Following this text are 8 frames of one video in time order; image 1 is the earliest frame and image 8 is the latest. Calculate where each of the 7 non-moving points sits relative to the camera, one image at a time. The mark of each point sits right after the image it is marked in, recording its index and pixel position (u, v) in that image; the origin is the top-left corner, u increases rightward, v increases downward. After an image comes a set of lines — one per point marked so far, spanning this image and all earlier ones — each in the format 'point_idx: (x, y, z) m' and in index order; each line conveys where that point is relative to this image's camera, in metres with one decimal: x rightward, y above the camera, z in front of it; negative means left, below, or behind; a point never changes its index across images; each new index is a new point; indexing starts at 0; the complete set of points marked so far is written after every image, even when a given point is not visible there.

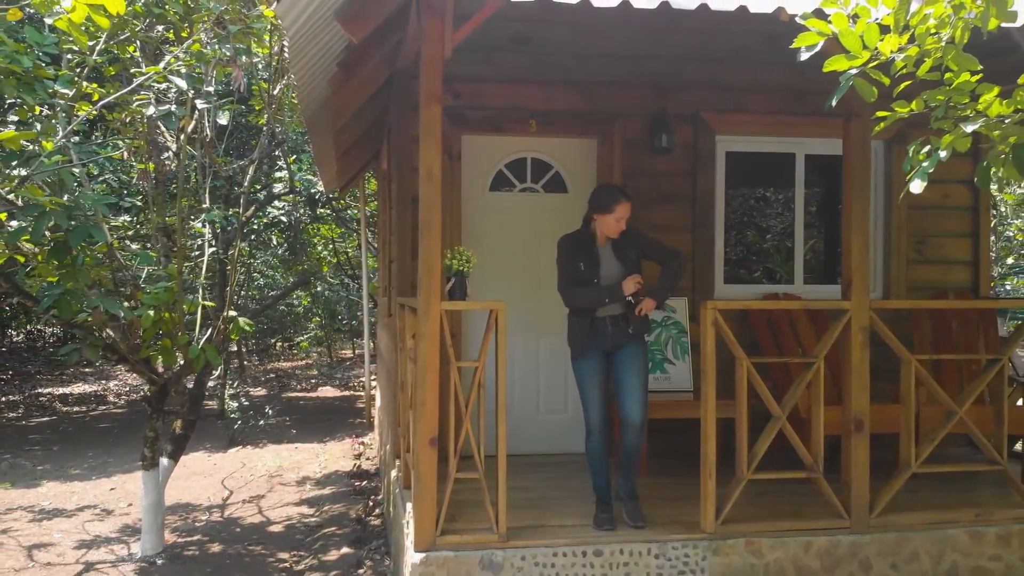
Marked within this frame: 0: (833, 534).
0: (+2.0, -1.5, +4.3) m
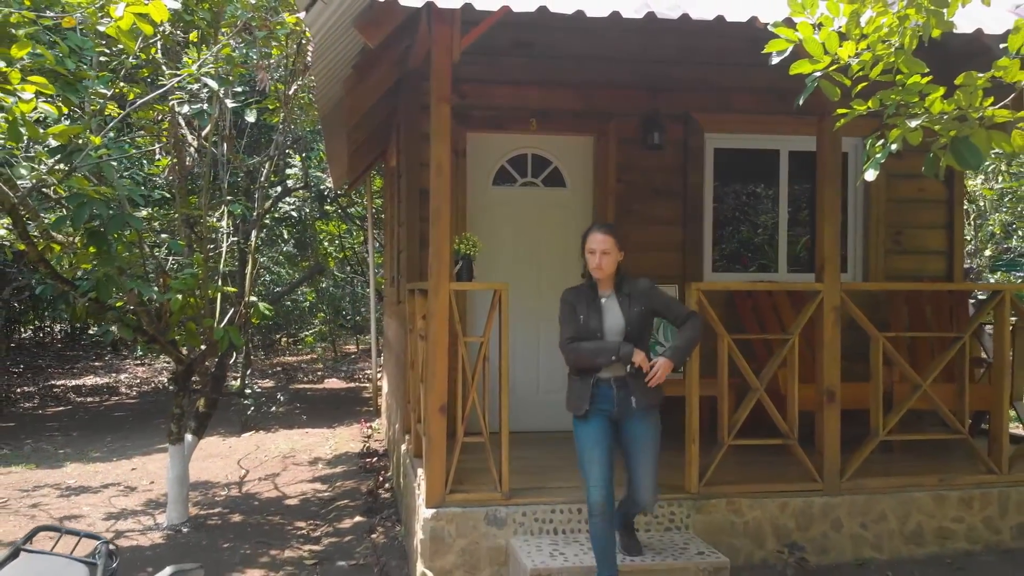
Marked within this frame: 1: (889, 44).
0: (+2.0, -1.4, +4.7) m
1: (+1.8, +1.2, +3.4) m
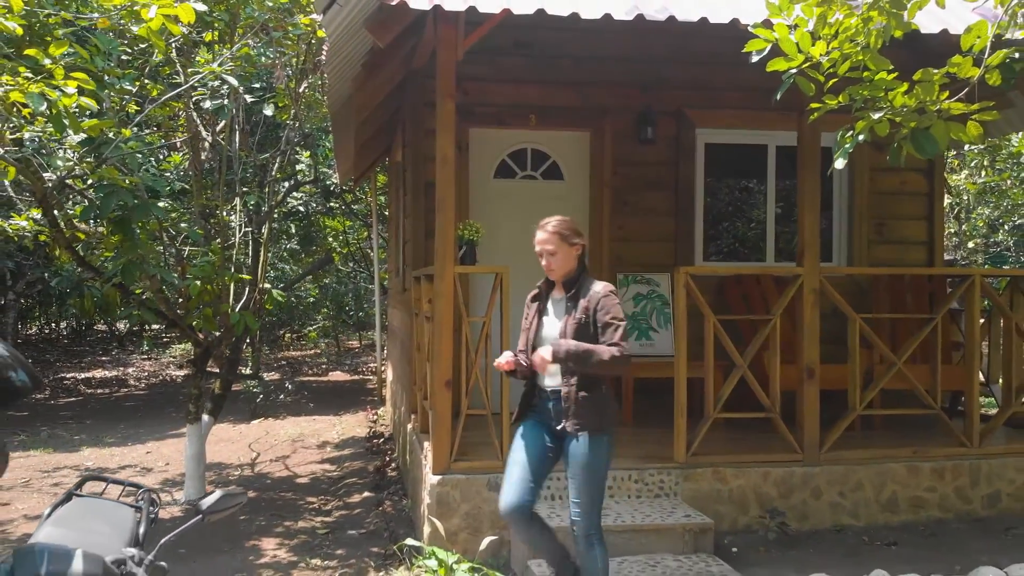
0: (+2.0, -1.3, +5.0) m
1: (+1.8, +1.3, +3.7) m
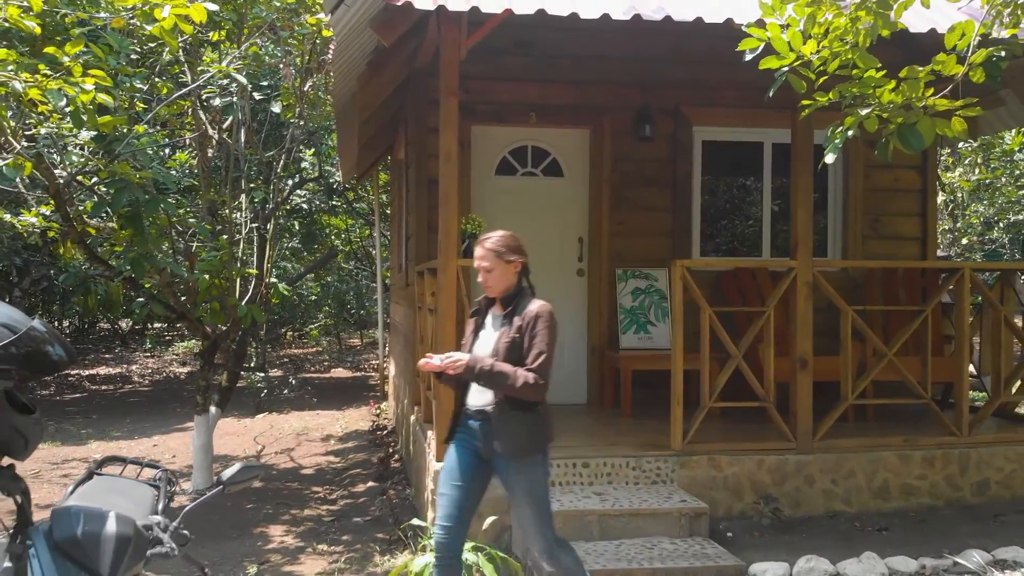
0: (+2.0, -1.2, +5.2) m
1: (+1.8, +1.4, +3.9) m
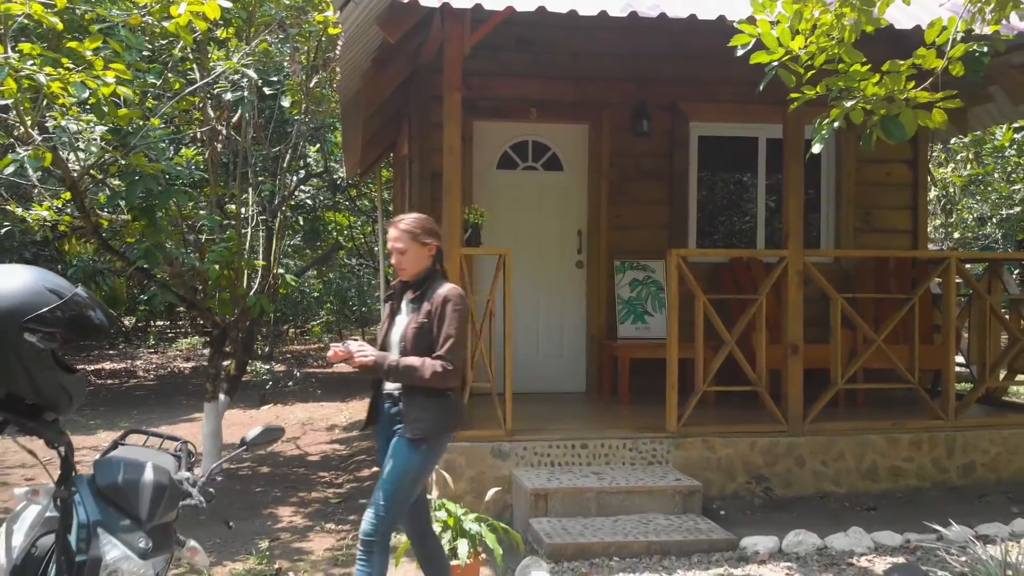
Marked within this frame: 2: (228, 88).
0: (+2.0, -1.1, +5.4) m
1: (+1.8, +1.4, +4.1) m
2: (-2.5, +1.8, +6.2) m
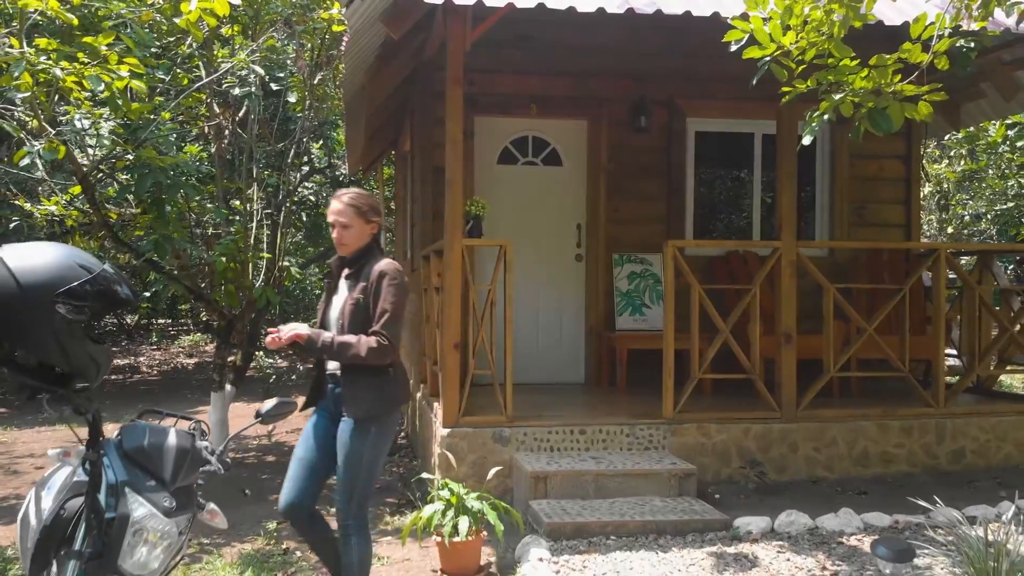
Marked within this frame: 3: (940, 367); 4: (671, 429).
0: (+2.0, -1.0, +5.5) m
1: (+1.9, +1.5, +4.2) m
2: (-2.4, +1.8, +6.3) m
3: (+3.5, -0.7, +5.9) m
4: (+1.2, -1.1, +5.4) m
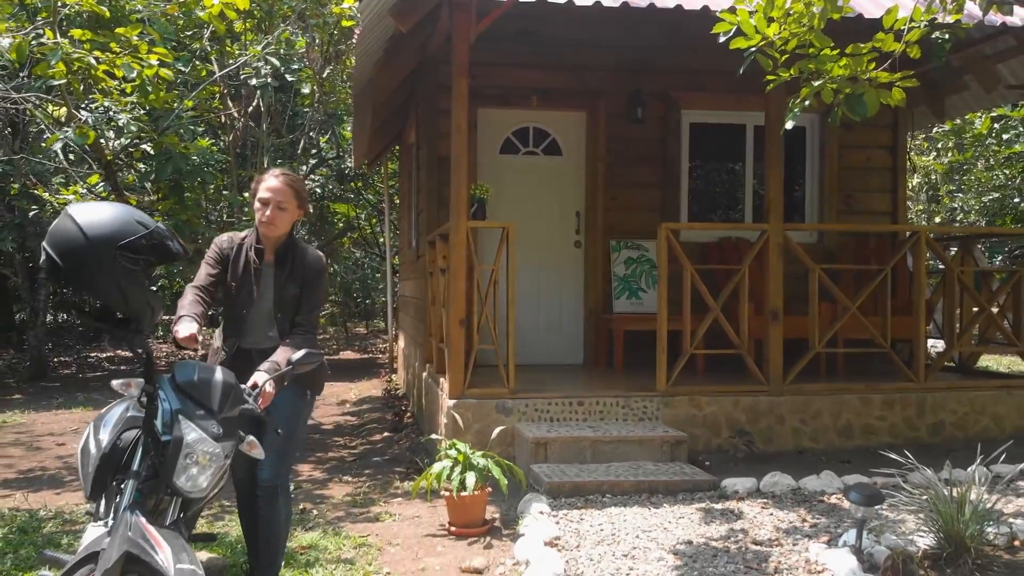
0: (+2.0, -0.9, +5.8) m
1: (+1.9, +1.7, +4.5) m
2: (-2.4, +2.0, +6.6) m
3: (+3.6, -0.5, +6.2) m
4: (+1.2, -0.9, +5.7) m
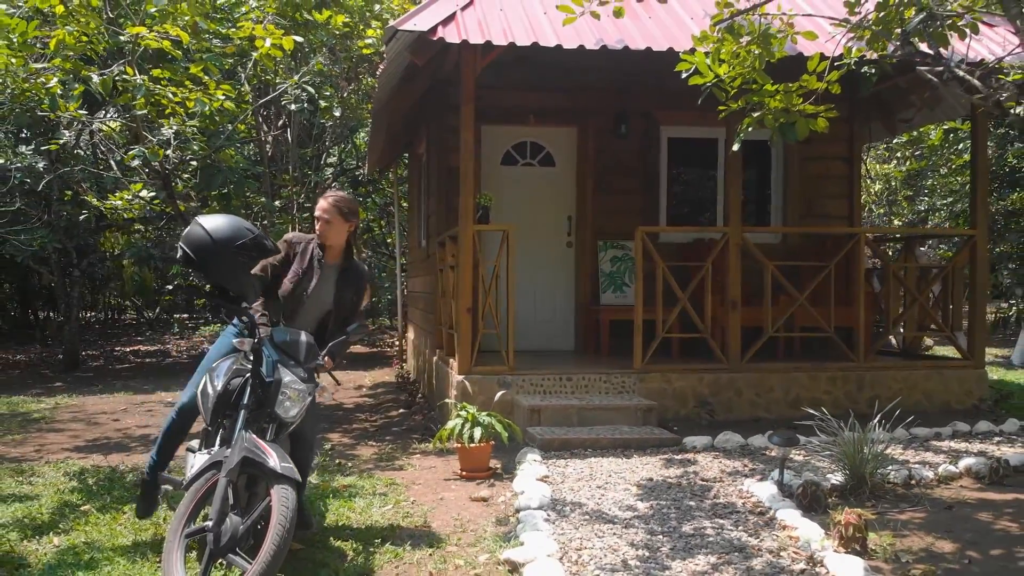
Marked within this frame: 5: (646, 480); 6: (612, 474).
0: (+2.0, -0.8, +6.8) m
1: (+1.9, +1.8, +5.6) m
2: (-2.4, +2.1, +7.7) m
3: (+3.5, -0.4, +7.2) m
4: (+1.2, -0.8, +6.7) m
5: (+0.9, -1.4, +5.0) m
6: (+0.7, -1.3, +5.0) m
